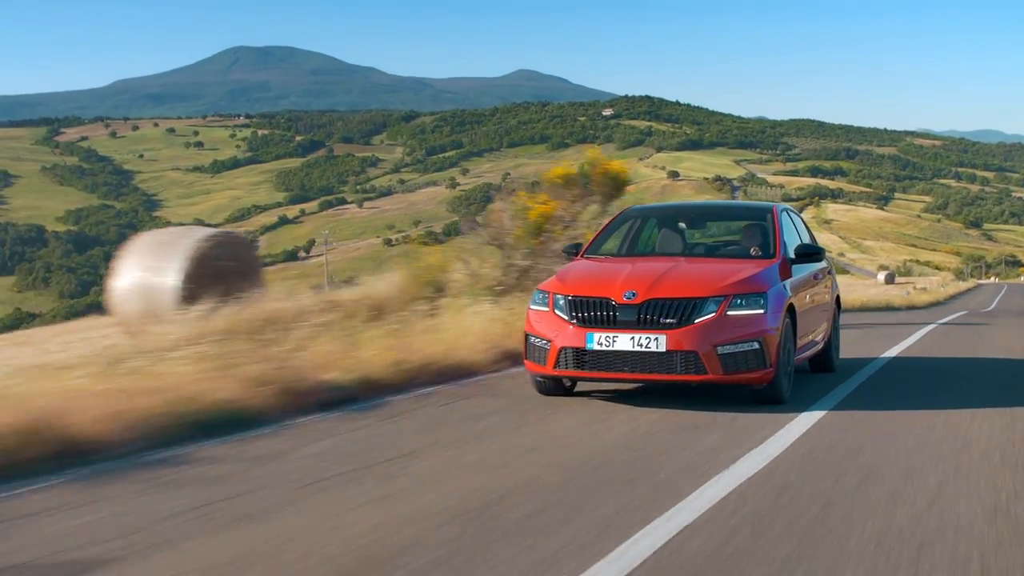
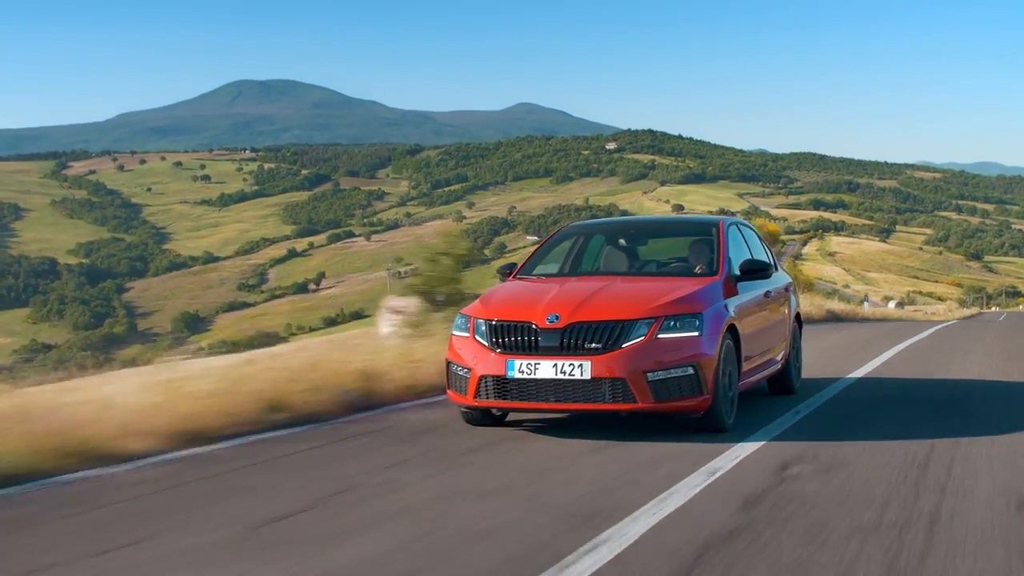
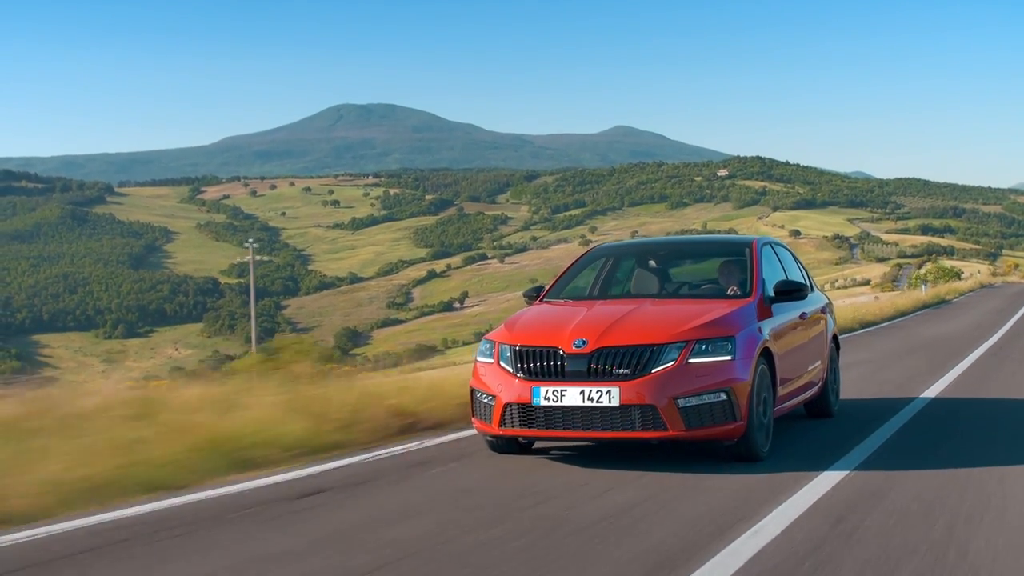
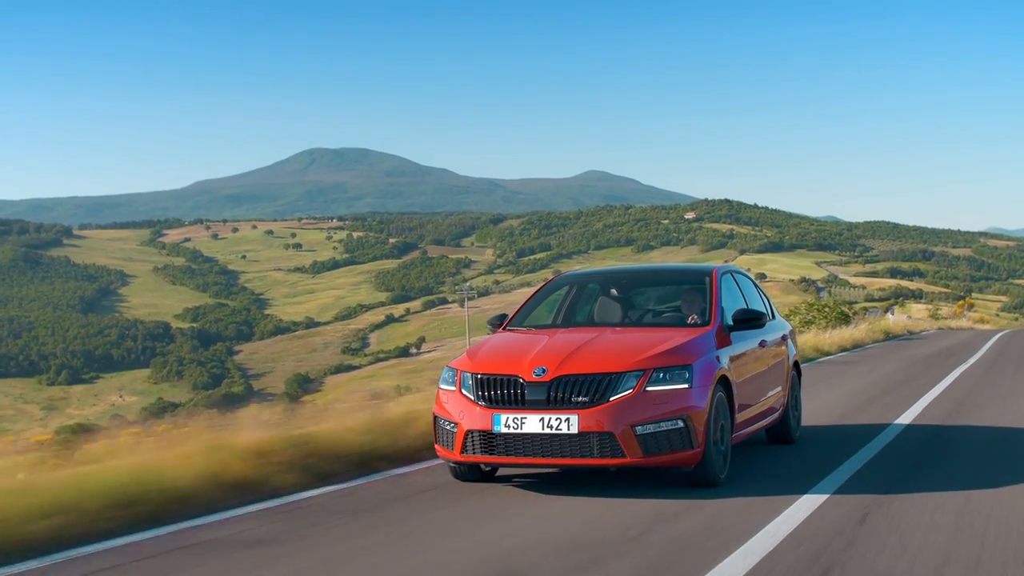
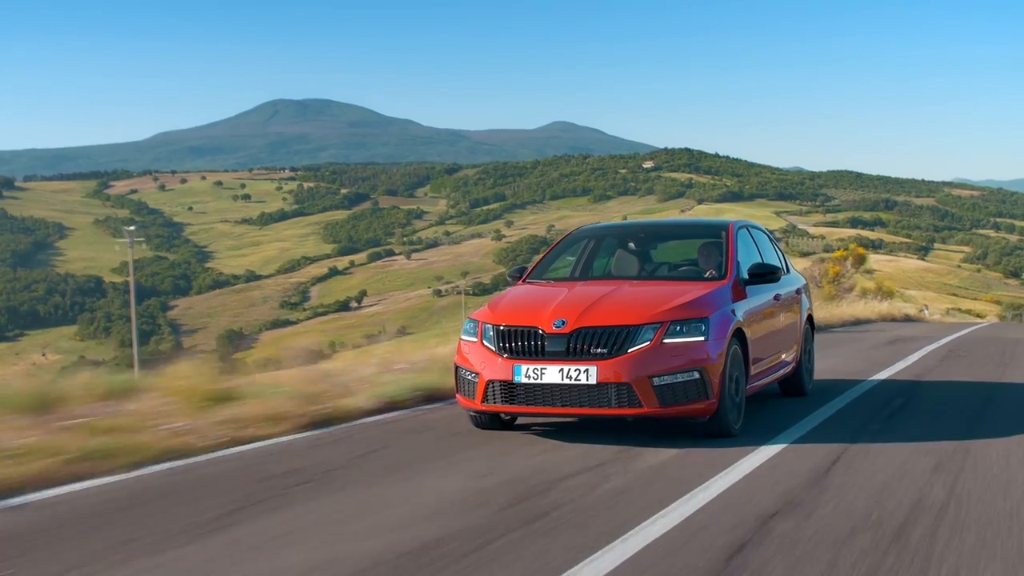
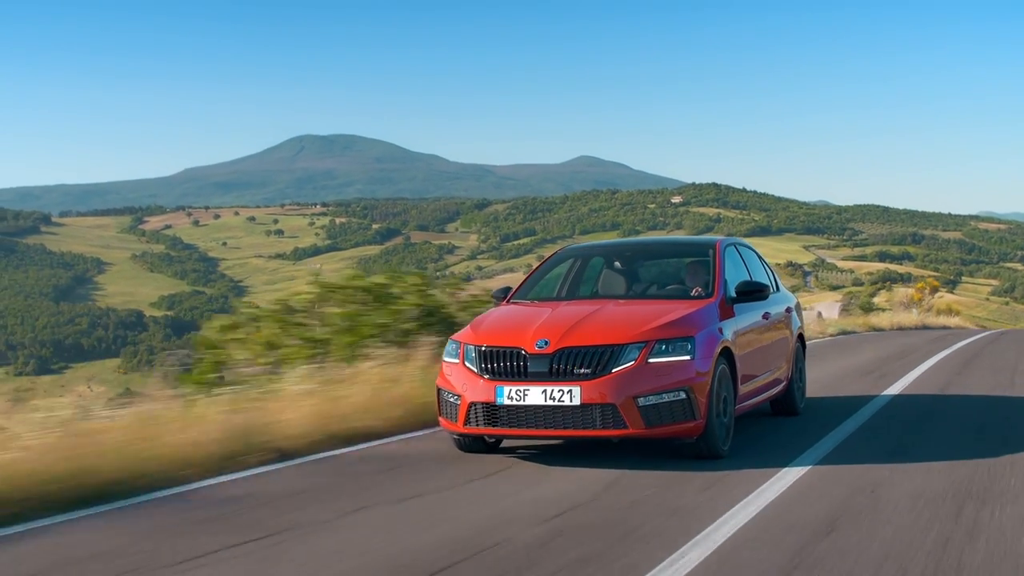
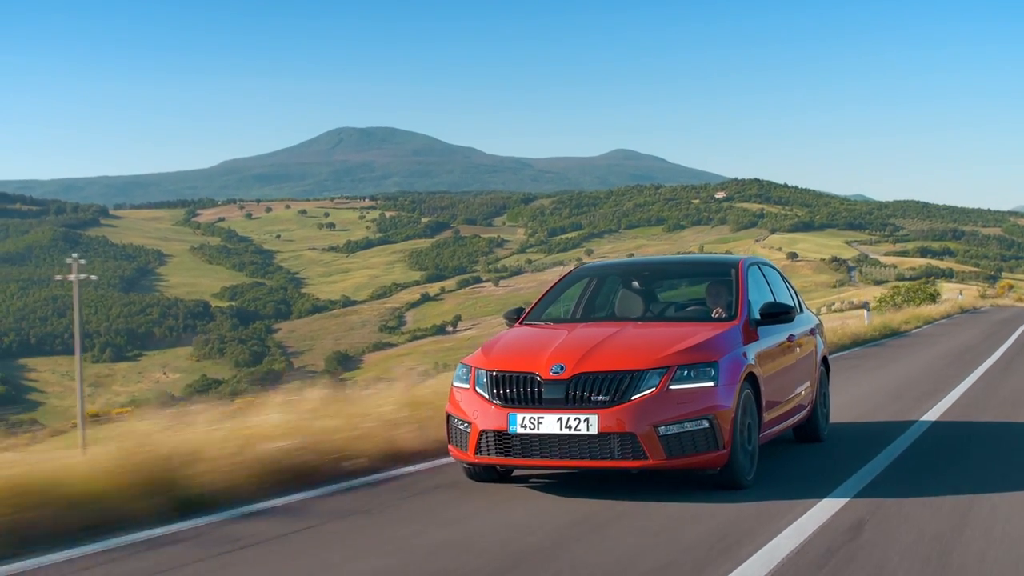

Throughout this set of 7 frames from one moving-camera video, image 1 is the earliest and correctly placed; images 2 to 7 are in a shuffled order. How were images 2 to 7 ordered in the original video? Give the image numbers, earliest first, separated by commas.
2, 5, 6, 4, 7, 3
